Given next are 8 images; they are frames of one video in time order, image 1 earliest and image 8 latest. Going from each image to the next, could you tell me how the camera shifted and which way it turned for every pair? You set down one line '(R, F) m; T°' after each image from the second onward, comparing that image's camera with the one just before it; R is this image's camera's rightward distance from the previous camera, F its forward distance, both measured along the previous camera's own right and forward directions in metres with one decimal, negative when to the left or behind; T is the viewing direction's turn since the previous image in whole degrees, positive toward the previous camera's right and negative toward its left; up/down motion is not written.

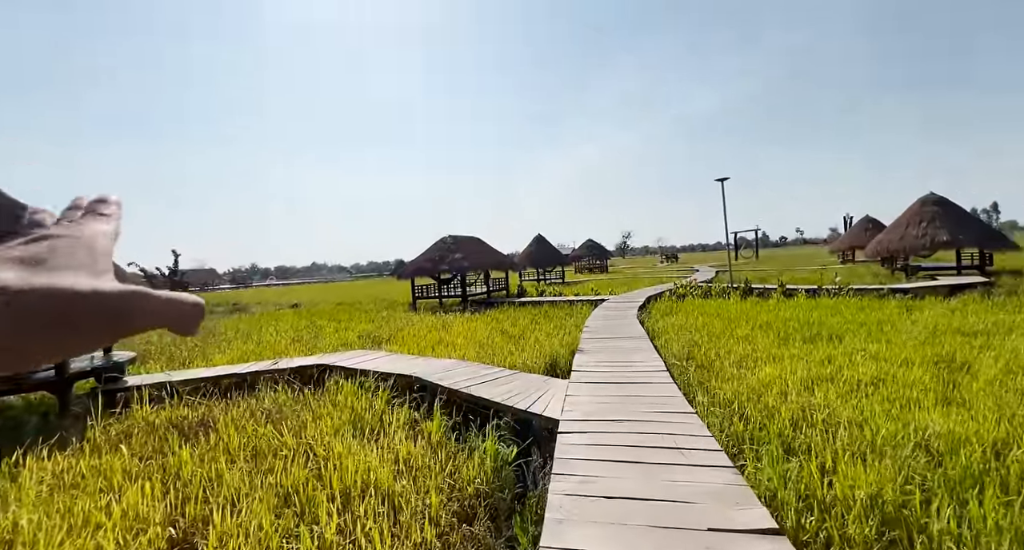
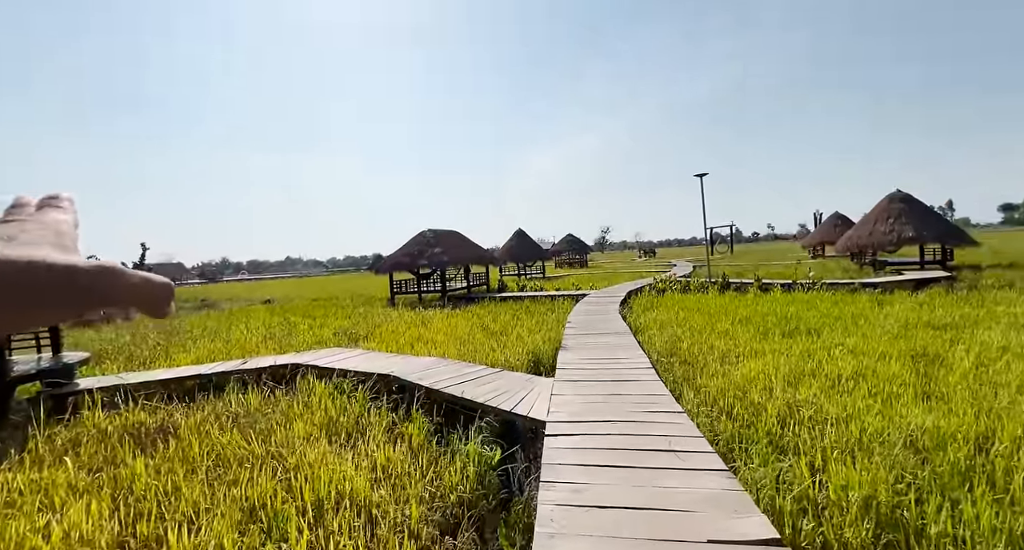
(0.0, +0.1) m; +3°
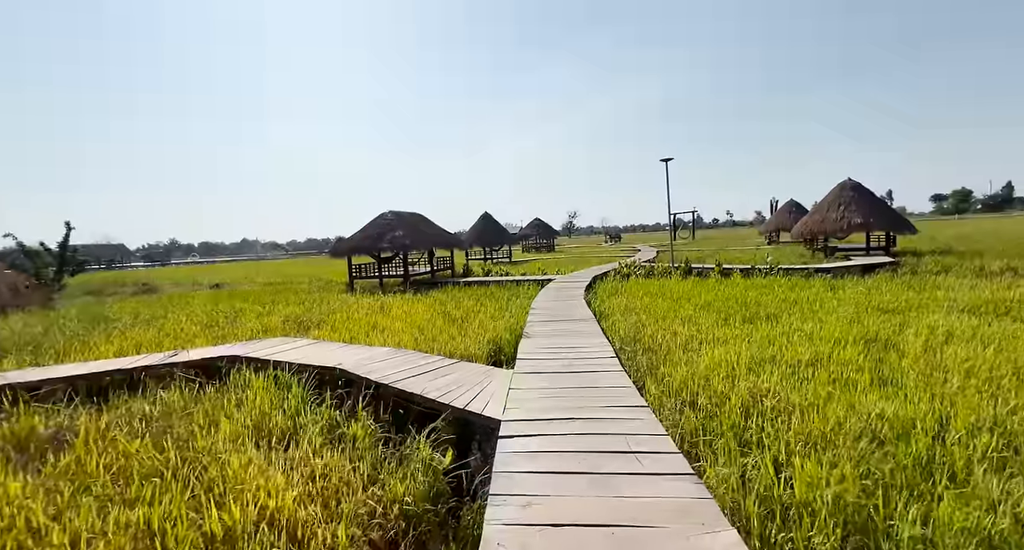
(+0.1, +0.2) m; +4°
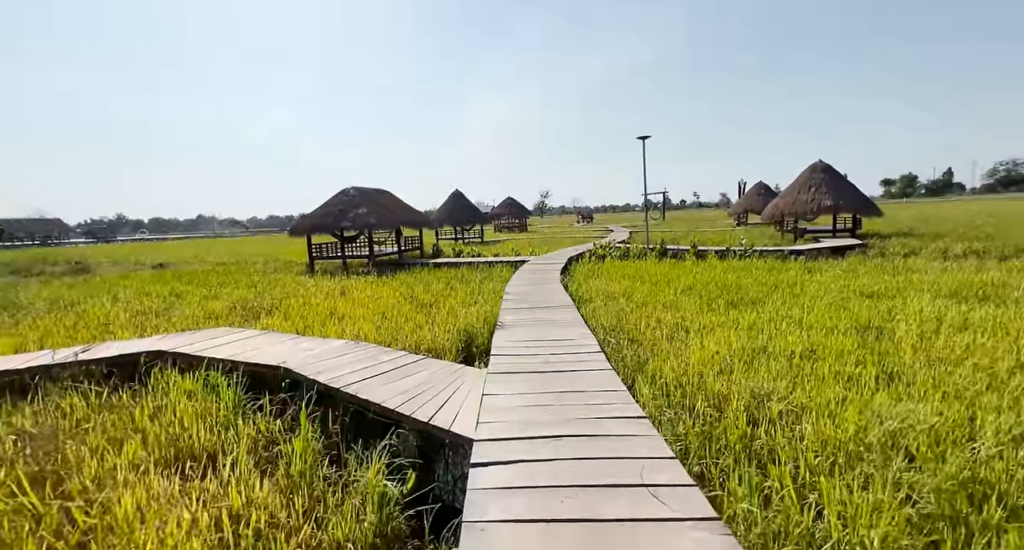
(0.0, +0.5) m; +4°
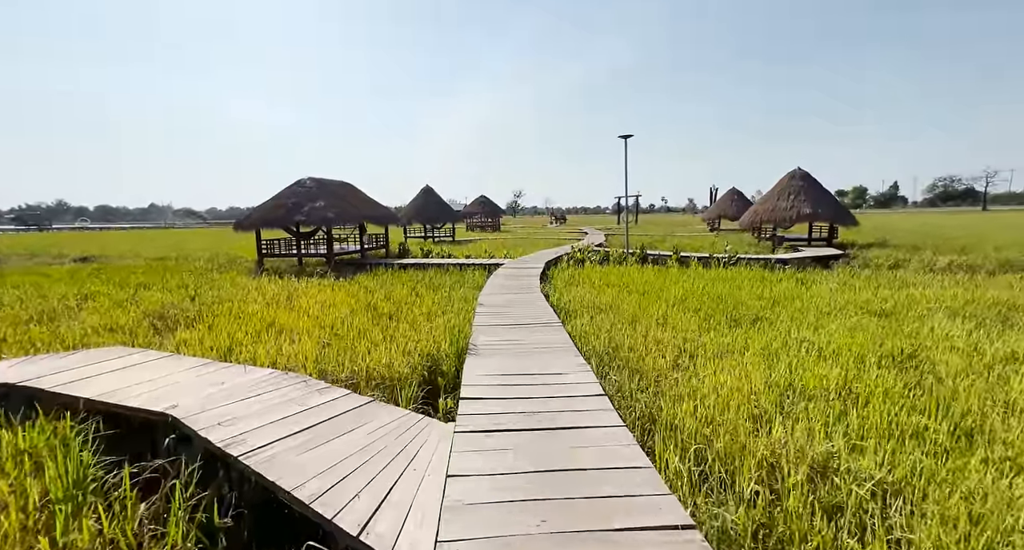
(0.0, +0.8) m; +4°
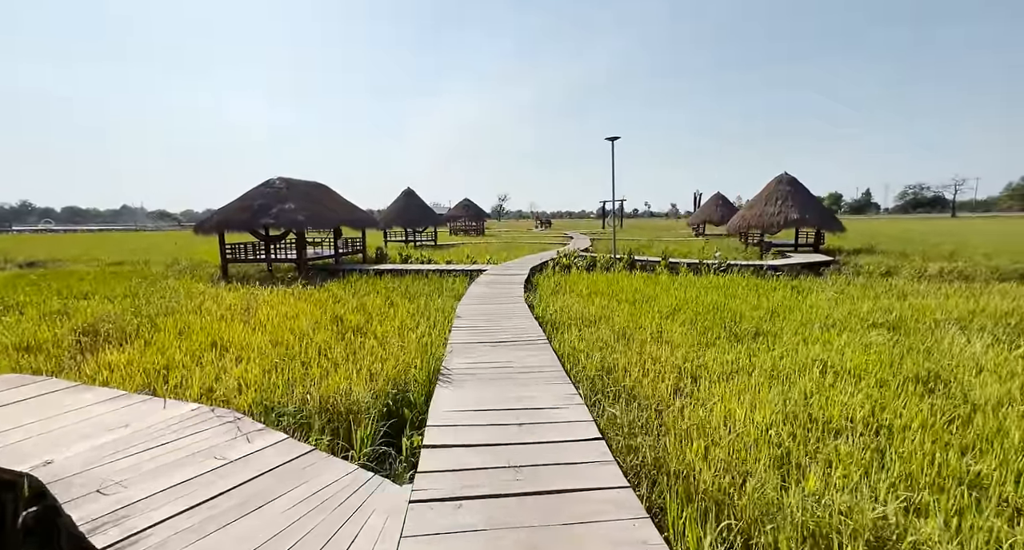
(0.0, +0.5) m; +2°
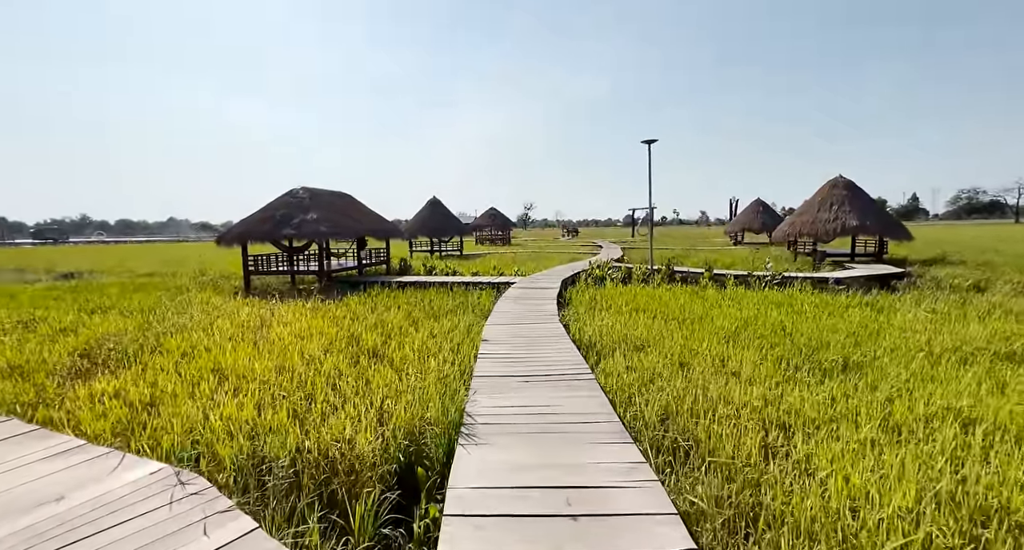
(-0.1, +0.6) m; -4°
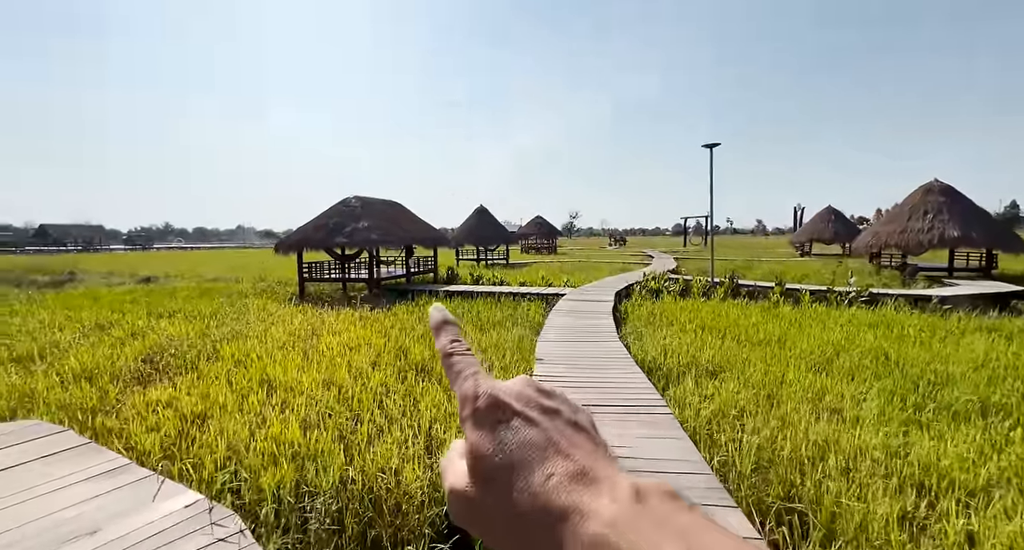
(-0.1, +0.4) m; -6°
